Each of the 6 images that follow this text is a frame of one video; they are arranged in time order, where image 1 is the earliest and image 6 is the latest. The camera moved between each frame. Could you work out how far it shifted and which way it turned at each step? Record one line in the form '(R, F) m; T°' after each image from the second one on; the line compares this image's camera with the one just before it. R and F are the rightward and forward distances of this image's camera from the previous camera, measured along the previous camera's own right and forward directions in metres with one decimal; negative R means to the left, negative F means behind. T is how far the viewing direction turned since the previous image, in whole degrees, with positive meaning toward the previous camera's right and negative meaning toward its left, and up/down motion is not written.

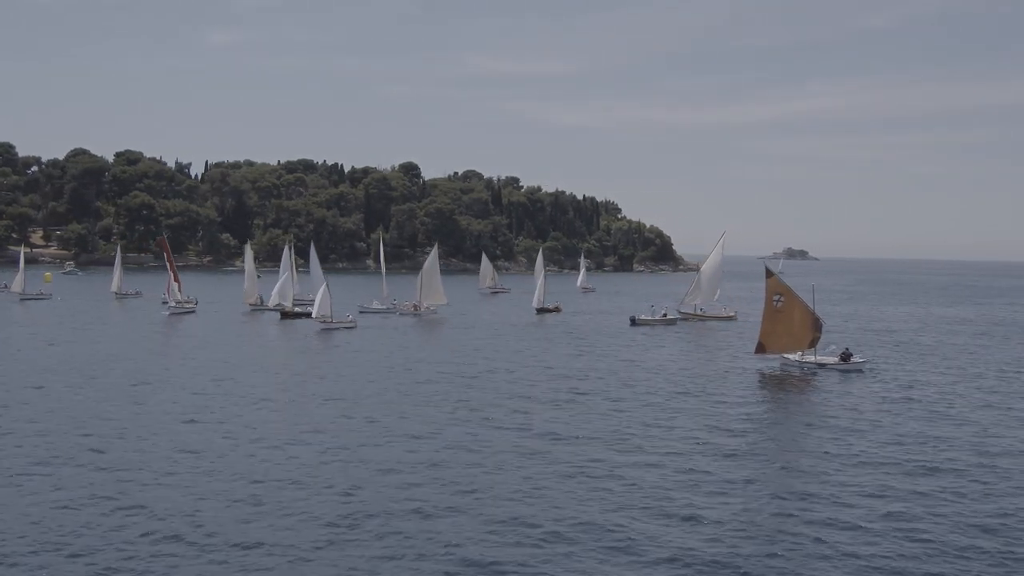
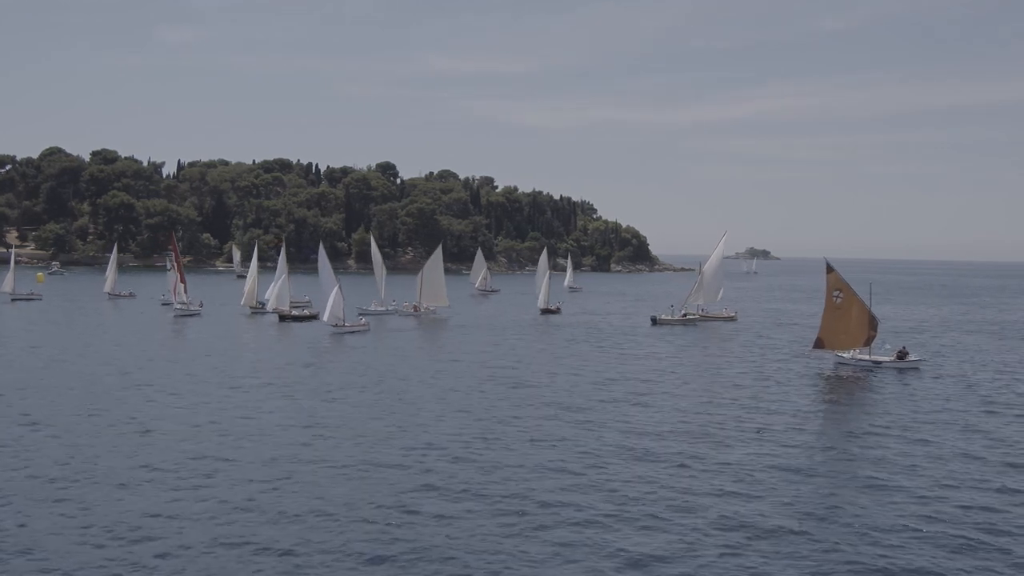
(-2.4, +0.5) m; +1°
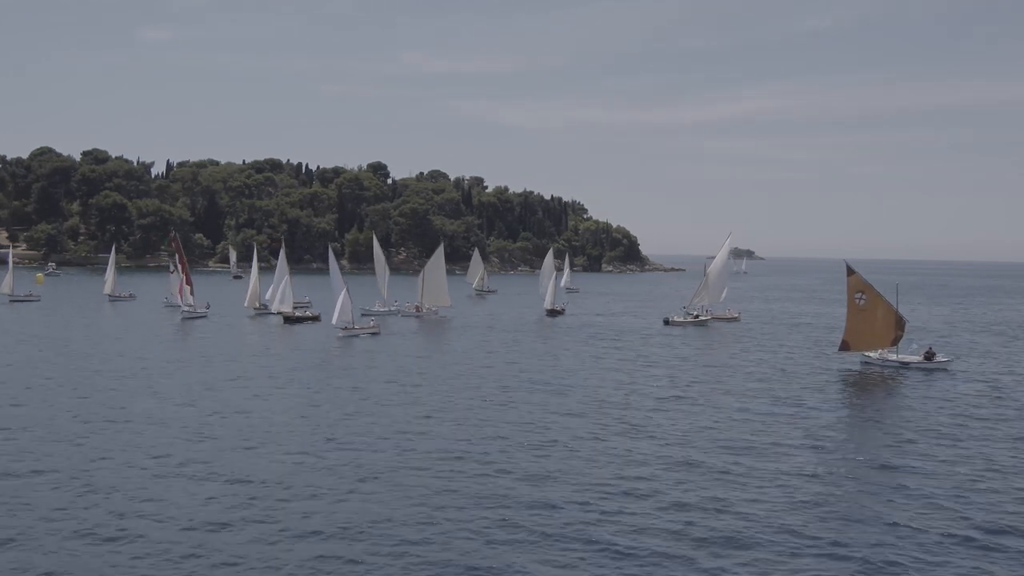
(-1.2, 0.0) m; 0°
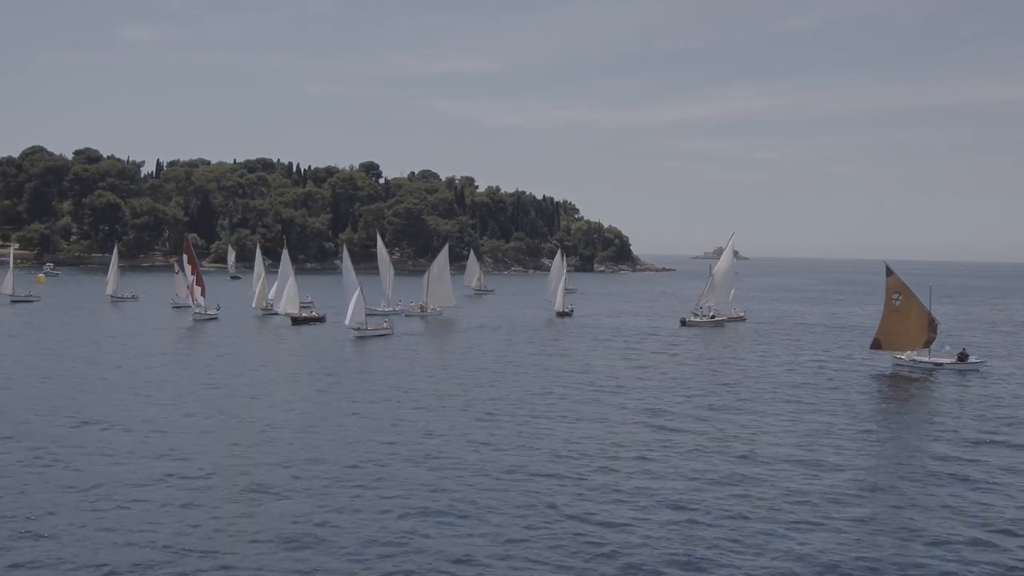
(-1.5, -0.2) m; 0°
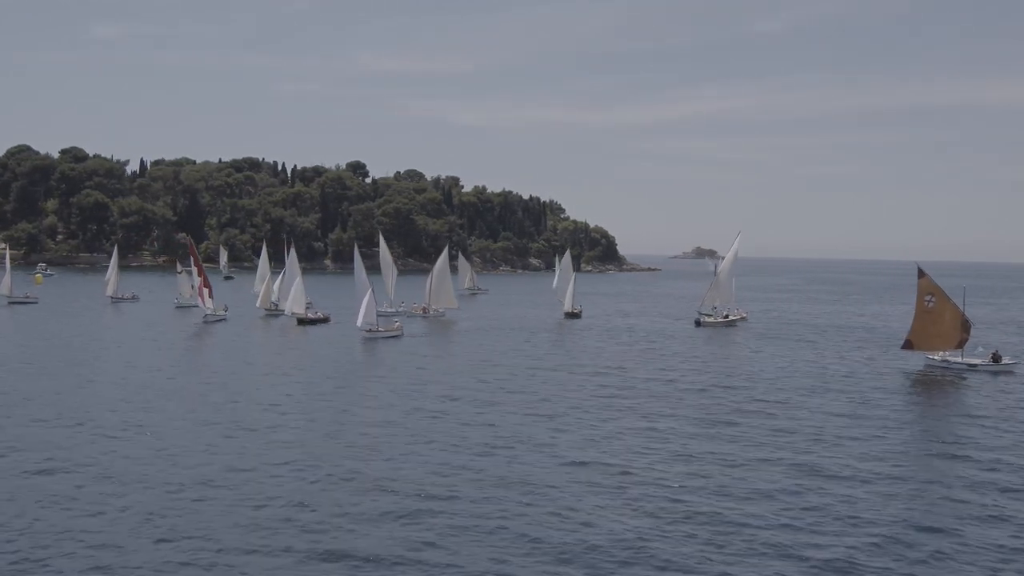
(-1.5, +0.1) m; 0°
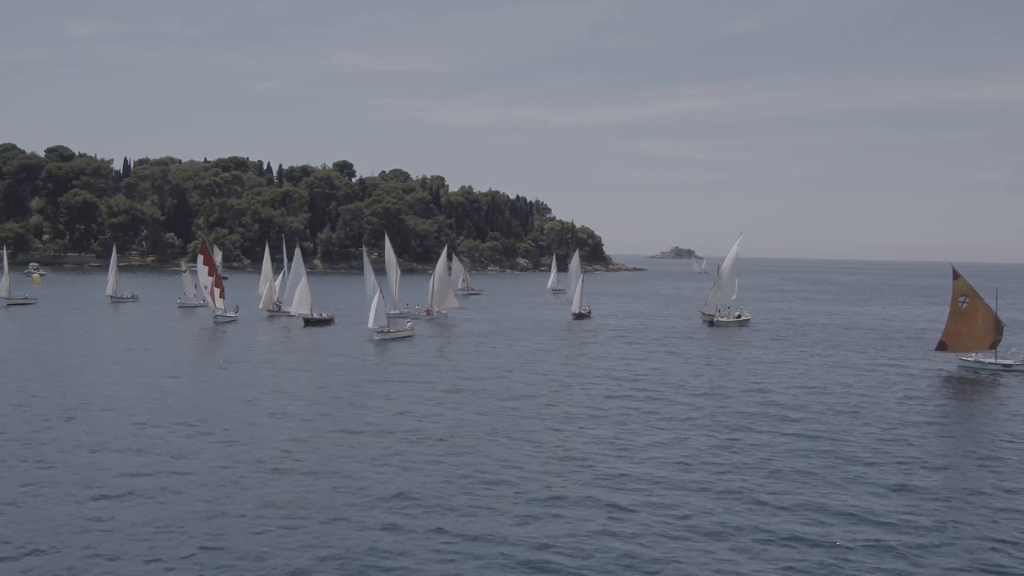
(-1.6, -0.1) m; 0°
